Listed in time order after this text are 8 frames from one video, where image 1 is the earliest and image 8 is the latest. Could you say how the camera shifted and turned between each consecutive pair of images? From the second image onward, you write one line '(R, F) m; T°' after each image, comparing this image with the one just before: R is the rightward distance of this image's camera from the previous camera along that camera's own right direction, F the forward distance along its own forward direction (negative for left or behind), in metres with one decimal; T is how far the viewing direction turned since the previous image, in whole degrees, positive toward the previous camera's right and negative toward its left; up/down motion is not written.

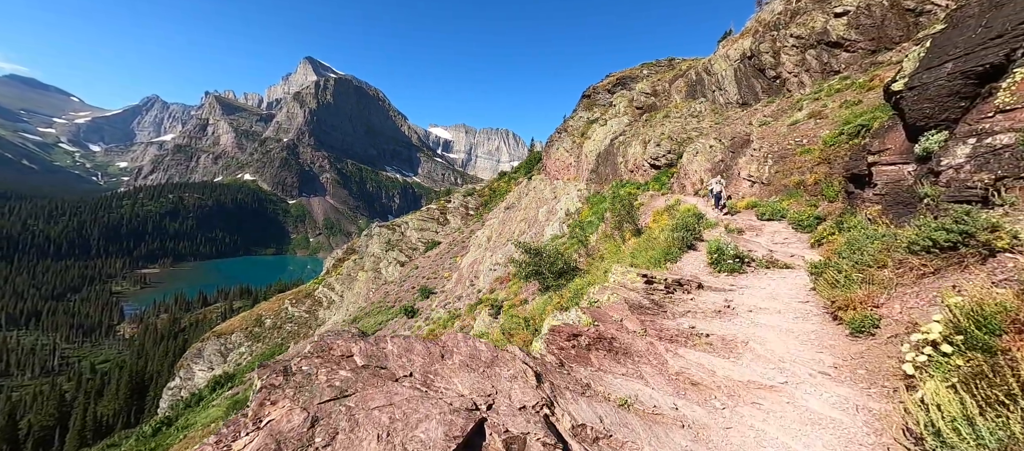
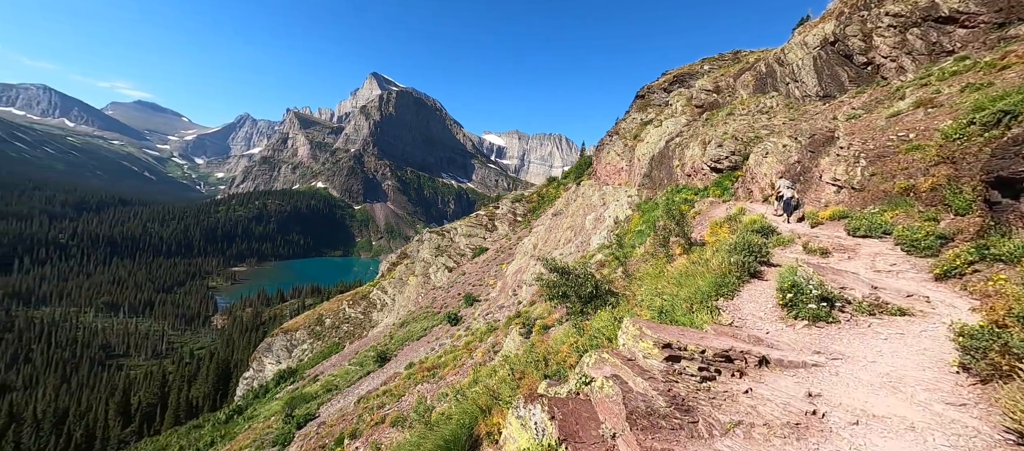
(+0.9, +1.7) m; -8°
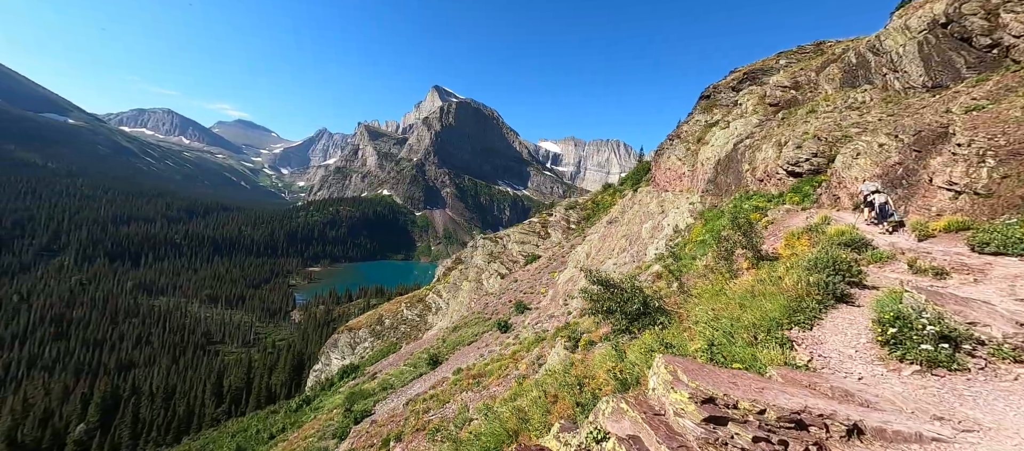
(+0.4, +0.6) m; -9°
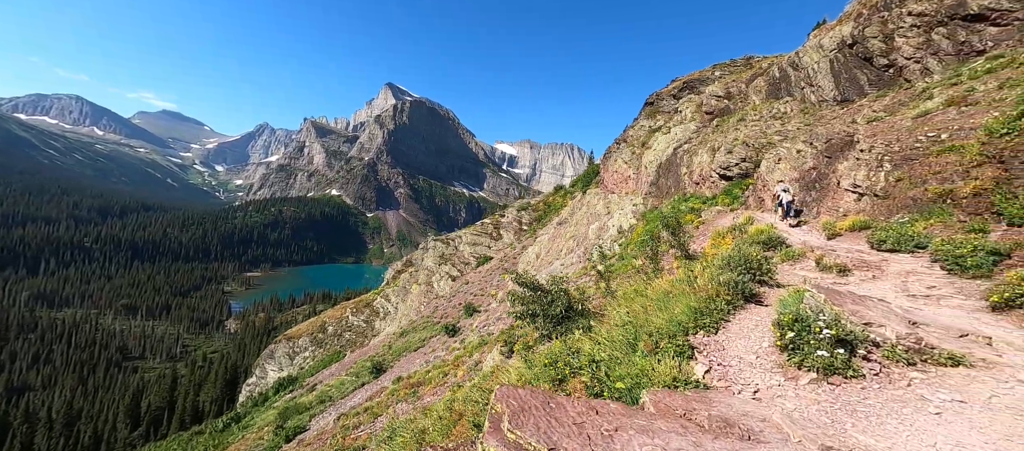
(+1.0, +0.8) m; +7°
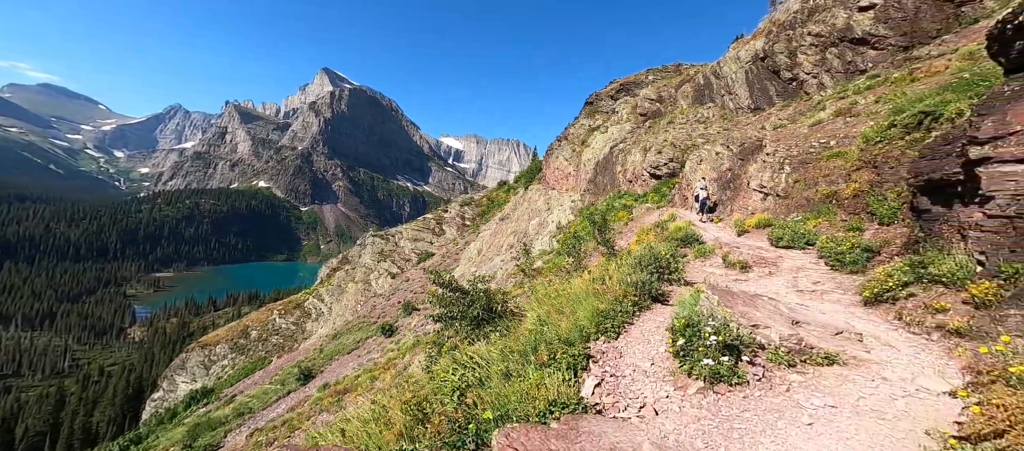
(+0.7, +0.5) m; +8°
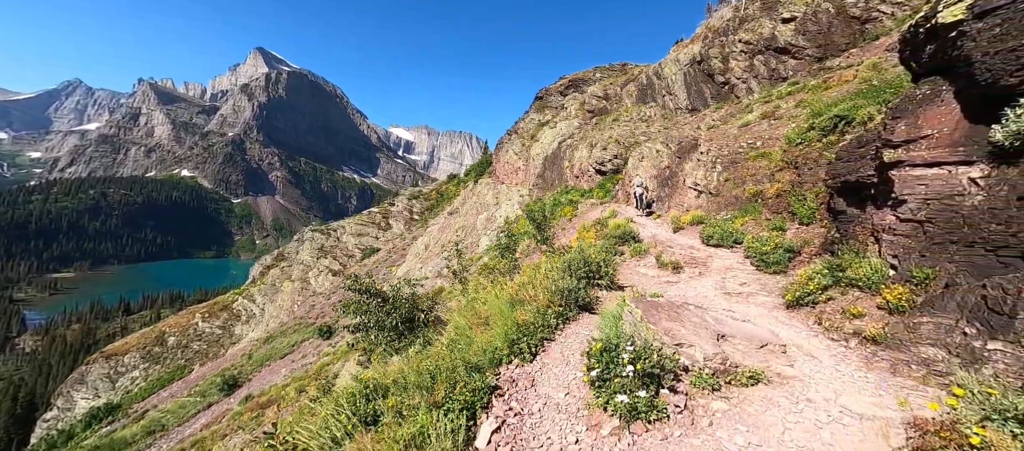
(+0.6, +0.7) m; +7°
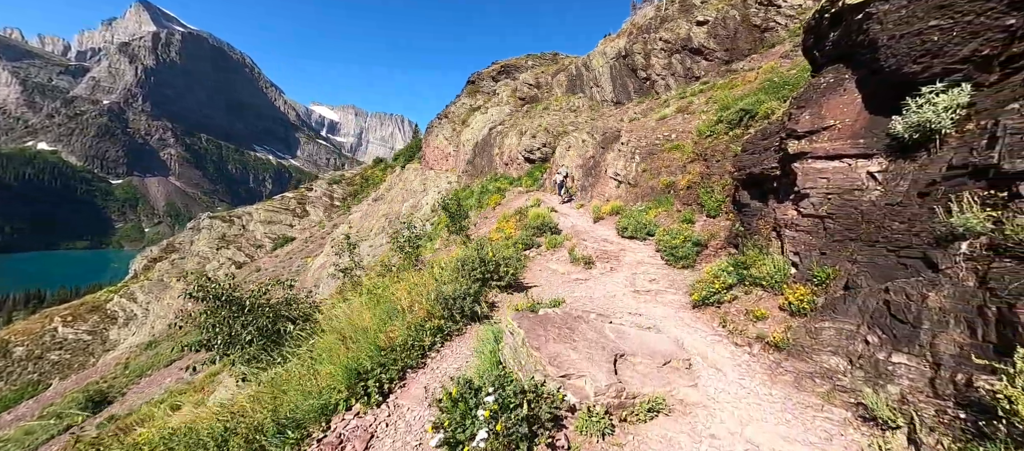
(+0.7, +1.0) m; +10°
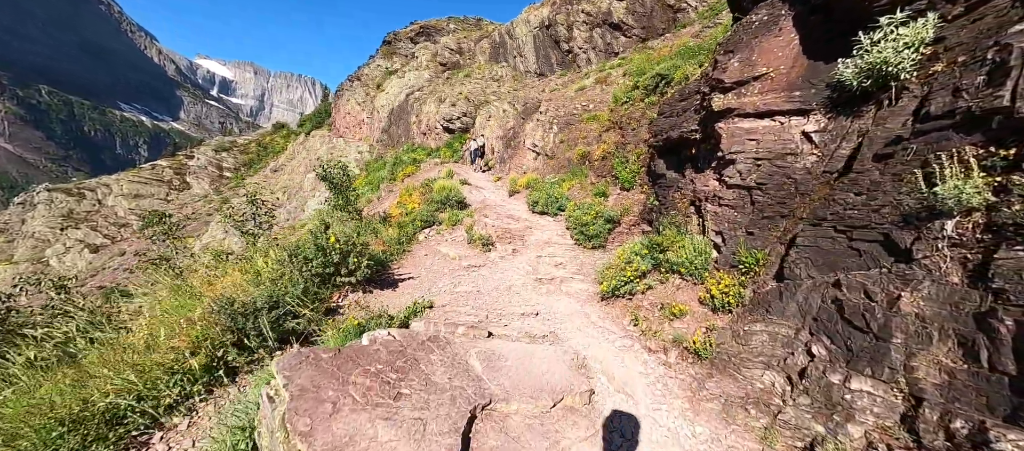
(+0.8, +1.3) m; +11°
